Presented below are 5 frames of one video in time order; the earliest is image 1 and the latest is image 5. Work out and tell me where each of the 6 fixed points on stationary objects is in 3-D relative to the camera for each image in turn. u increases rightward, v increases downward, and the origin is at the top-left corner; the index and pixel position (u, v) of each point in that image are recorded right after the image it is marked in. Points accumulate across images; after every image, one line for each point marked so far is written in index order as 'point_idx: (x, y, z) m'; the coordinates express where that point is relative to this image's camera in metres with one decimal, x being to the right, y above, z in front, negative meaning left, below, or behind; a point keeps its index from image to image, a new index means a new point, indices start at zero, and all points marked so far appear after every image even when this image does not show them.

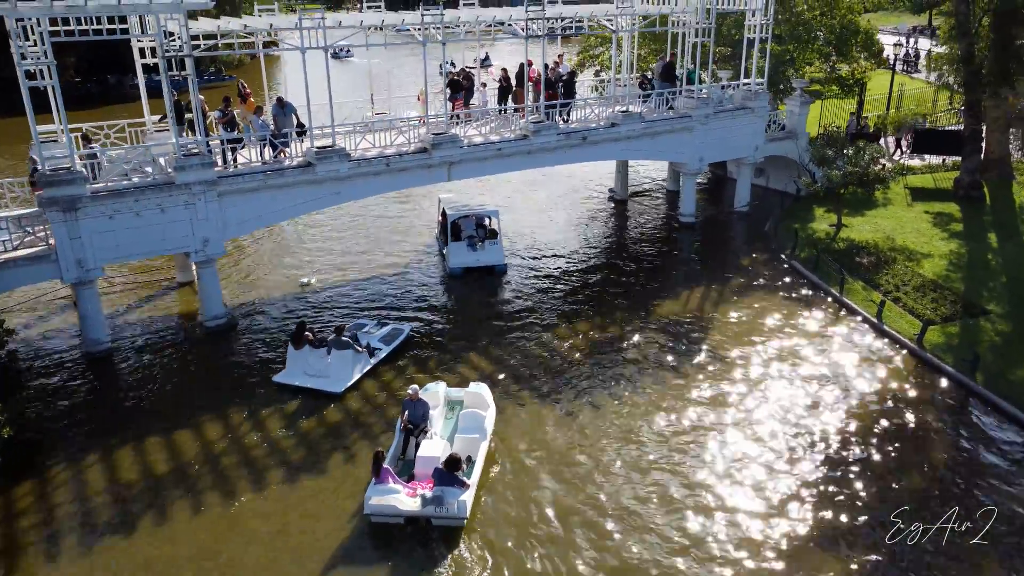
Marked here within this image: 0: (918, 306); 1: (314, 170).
0: (+6.7, -0.3, +19.3) m
1: (-3.2, +1.9, +19.4) m
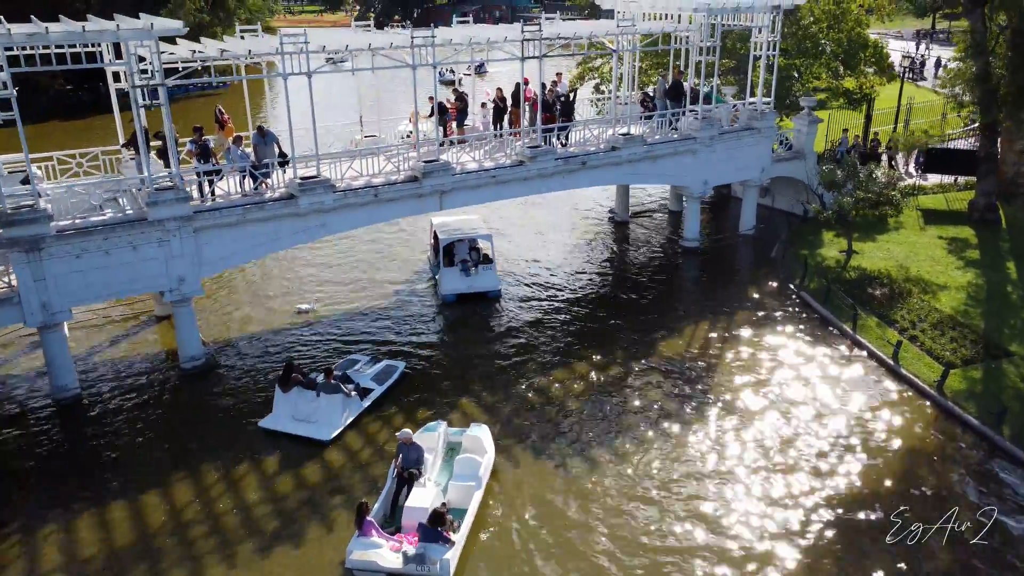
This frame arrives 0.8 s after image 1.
0: (+6.6, -0.9, +18.3) m
1: (-3.3, +1.3, +18.3) m
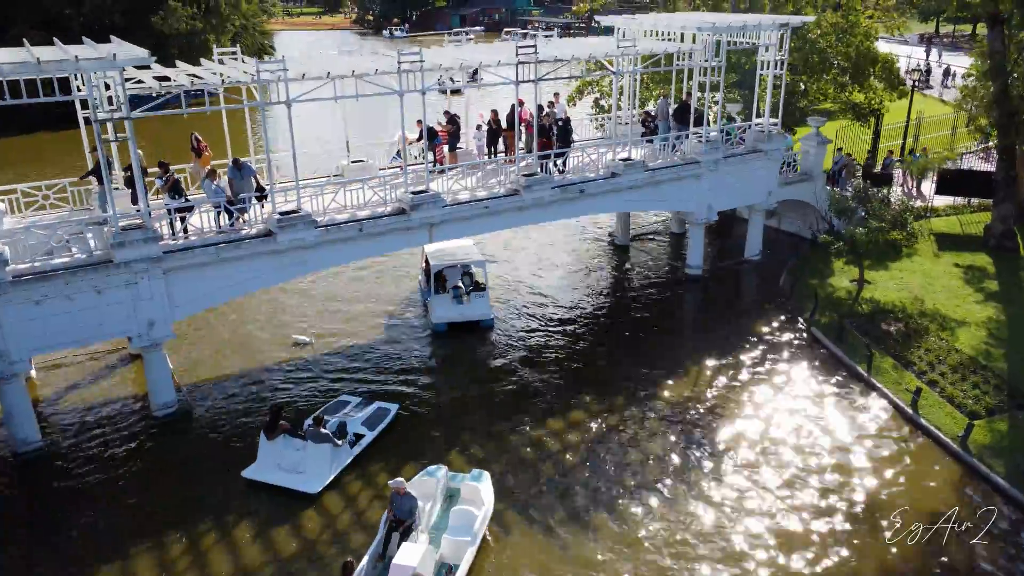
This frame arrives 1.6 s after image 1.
0: (+6.5, -1.5, +17.1) m
1: (-3.4, +0.7, +17.1) m
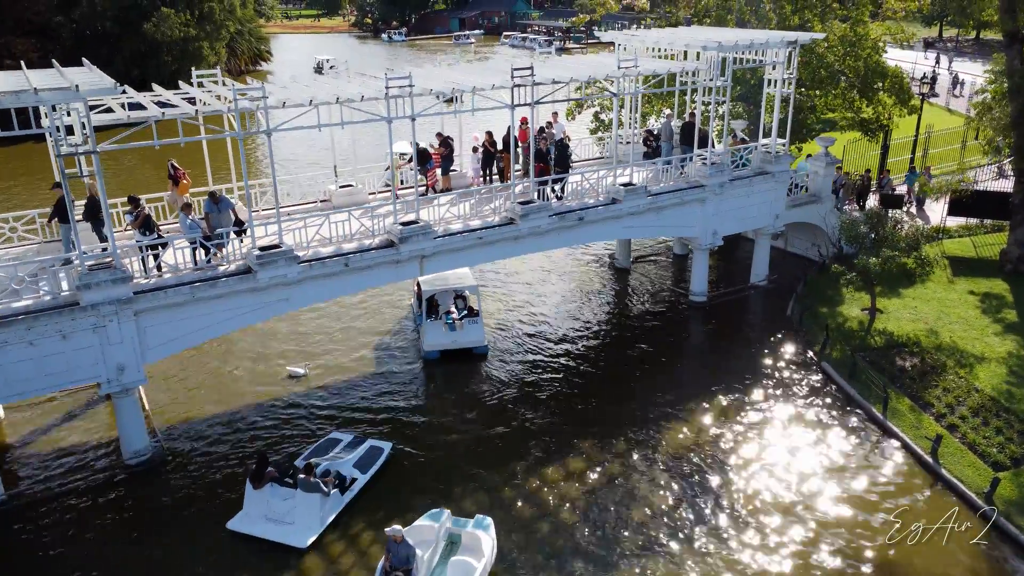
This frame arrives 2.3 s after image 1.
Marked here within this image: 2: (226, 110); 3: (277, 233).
0: (+6.4, -2.1, +16.1) m
1: (-3.5, +0.1, +16.1) m
2: (-3.9, +2.4, +15.9) m
3: (-3.4, +0.8, +17.1) m
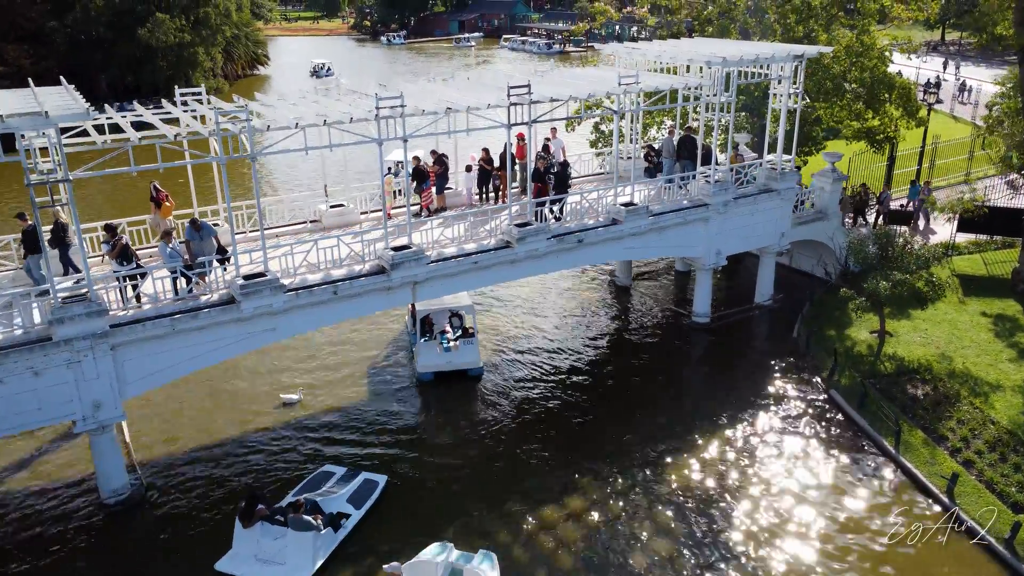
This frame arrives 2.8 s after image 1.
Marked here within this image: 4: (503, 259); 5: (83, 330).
0: (+6.4, -2.5, +15.4) m
1: (-3.6, -0.3, +15.4) m
2: (-3.9, +2.0, +15.2) m
3: (-3.5, +0.4, +16.3) m
4: (-0.2, +0.5, +18.4) m
5: (-5.1, -0.5, +14.0) m
